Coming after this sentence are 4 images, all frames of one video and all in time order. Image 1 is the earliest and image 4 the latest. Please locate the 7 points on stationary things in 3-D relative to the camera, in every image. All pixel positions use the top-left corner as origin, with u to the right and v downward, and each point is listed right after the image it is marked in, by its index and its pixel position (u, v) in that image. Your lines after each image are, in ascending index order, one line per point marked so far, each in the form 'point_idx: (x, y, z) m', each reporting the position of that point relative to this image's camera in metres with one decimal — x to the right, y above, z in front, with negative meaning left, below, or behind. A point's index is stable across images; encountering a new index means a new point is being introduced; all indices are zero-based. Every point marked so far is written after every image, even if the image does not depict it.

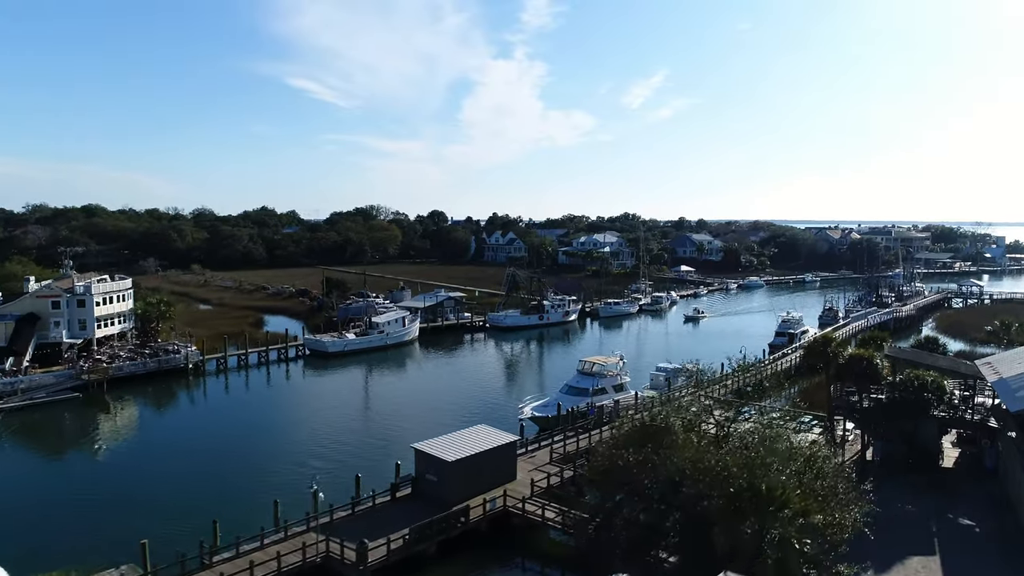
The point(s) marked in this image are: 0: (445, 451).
0: (-1.9, -4.4, +17.5) m
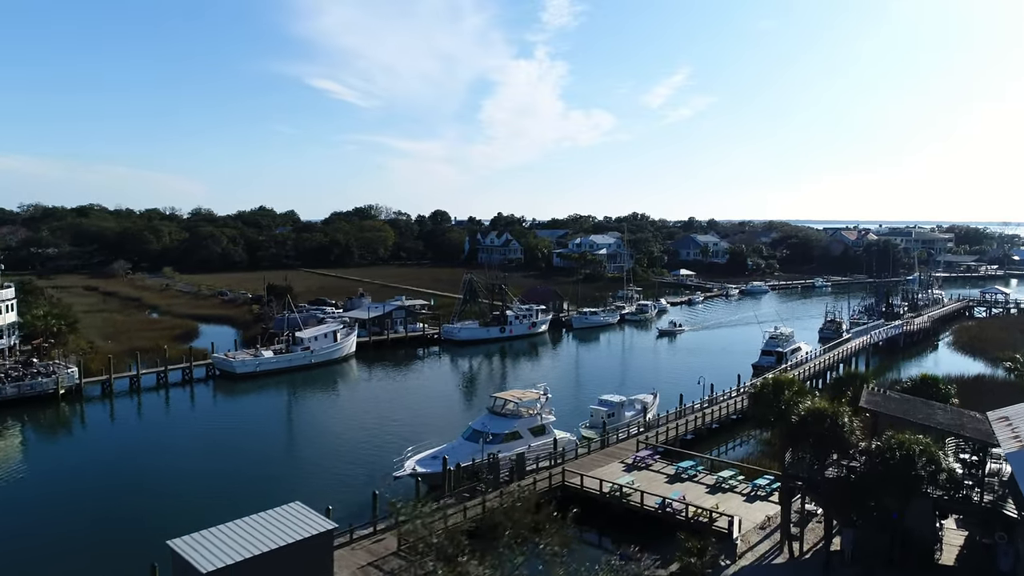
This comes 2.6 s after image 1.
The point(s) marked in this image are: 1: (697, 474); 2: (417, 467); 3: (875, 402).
0: (-5.8, -5.0, +12.2) m
1: (+5.5, -5.5, +19.5) m
2: (-2.8, -5.3, +19.5) m
3: (+8.9, -2.8, +16.0) m
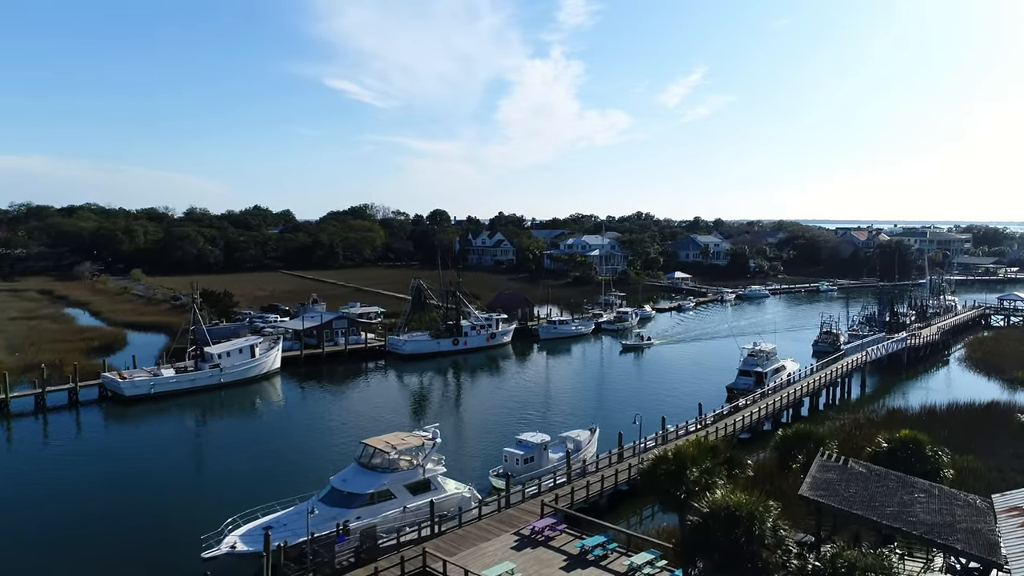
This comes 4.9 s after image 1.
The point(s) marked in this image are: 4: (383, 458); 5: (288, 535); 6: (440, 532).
0: (-9.3, -5.5, +7.7) m
1: (+2.1, -6.0, +14.7) m
2: (-6.2, -5.8, +14.9) m
3: (+5.4, -3.3, +11.1) m
4: (-3.4, -4.4, +17.1) m
5: (-4.9, -5.7, +15.2) m
6: (-1.8, -5.9, +15.7) m
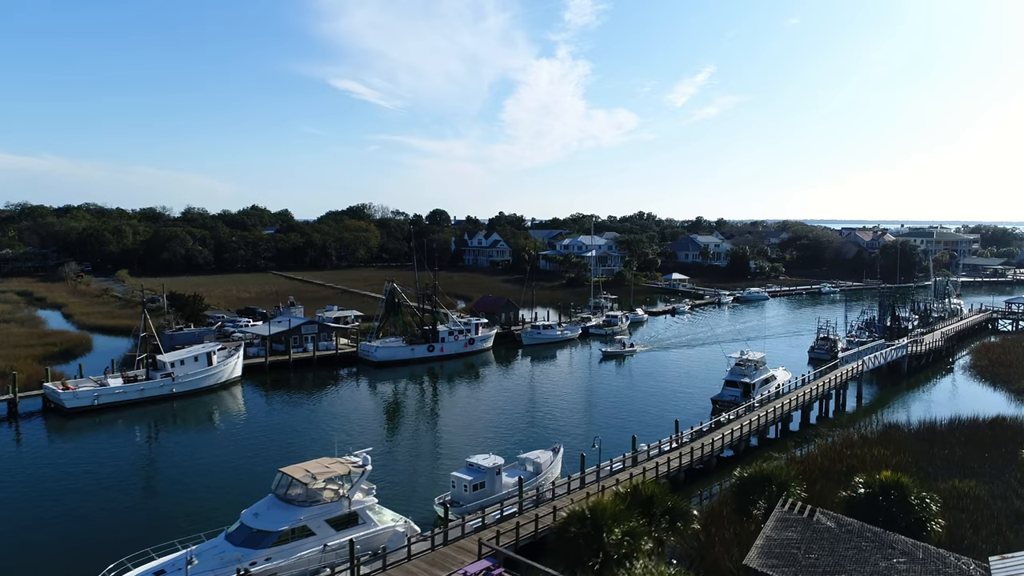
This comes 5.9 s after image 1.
0: (-10.9, -5.7, +5.8) m
1: (+0.6, -6.3, +12.7) m
2: (-7.8, -6.0, +12.9) m
3: (+3.8, -3.5, +9.1) m
4: (-4.9, -4.6, +15.1) m
5: (-6.5, -5.9, +13.3) m
6: (-3.3, -6.1, +13.7) m
